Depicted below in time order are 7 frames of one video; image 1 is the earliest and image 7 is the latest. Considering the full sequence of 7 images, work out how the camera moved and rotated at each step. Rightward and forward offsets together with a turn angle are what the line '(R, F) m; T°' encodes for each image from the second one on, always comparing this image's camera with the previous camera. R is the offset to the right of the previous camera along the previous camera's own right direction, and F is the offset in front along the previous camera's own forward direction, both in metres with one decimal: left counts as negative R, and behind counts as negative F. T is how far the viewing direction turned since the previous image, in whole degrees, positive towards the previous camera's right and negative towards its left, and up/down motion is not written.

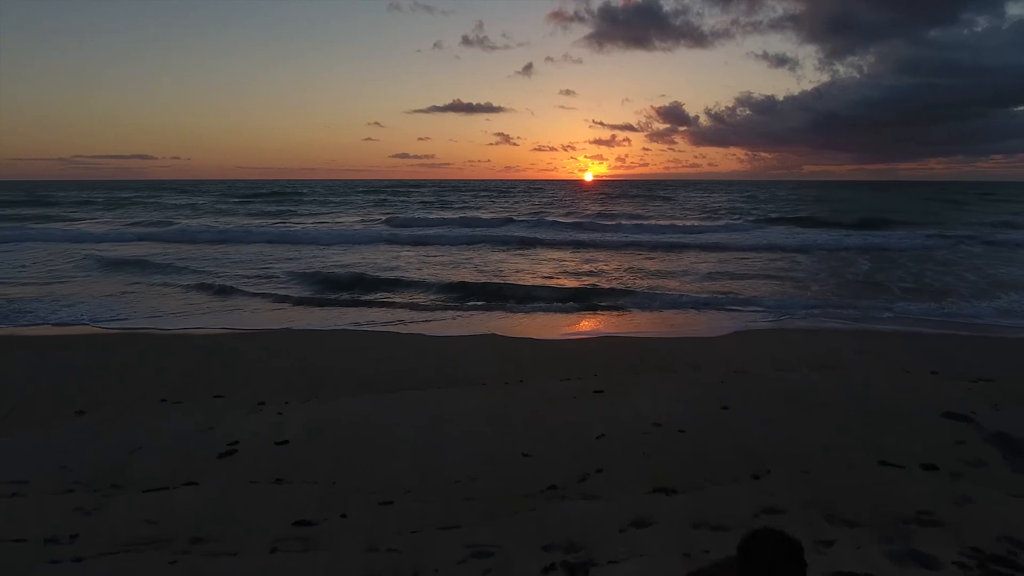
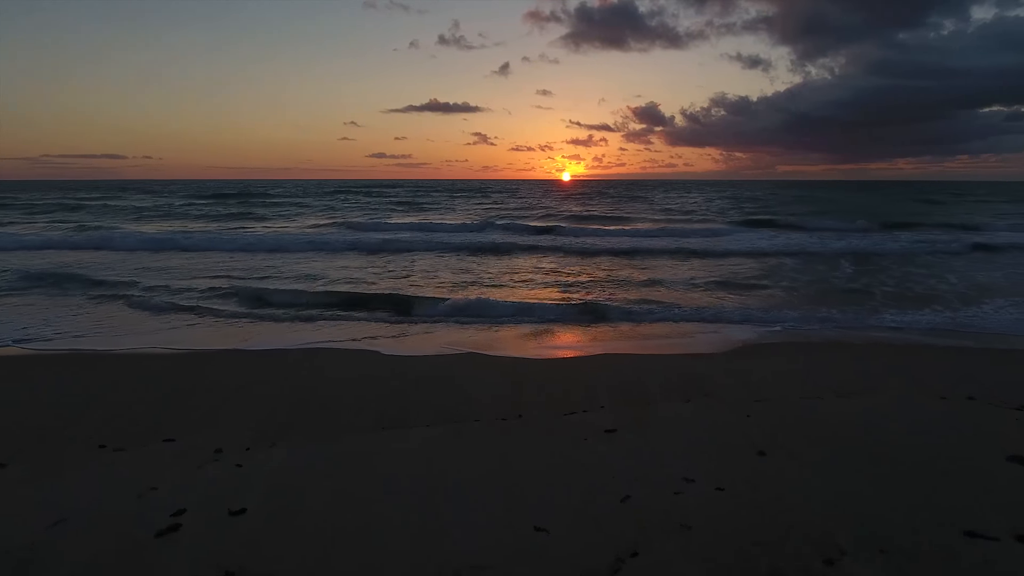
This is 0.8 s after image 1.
(-0.1, +0.3) m; +2°
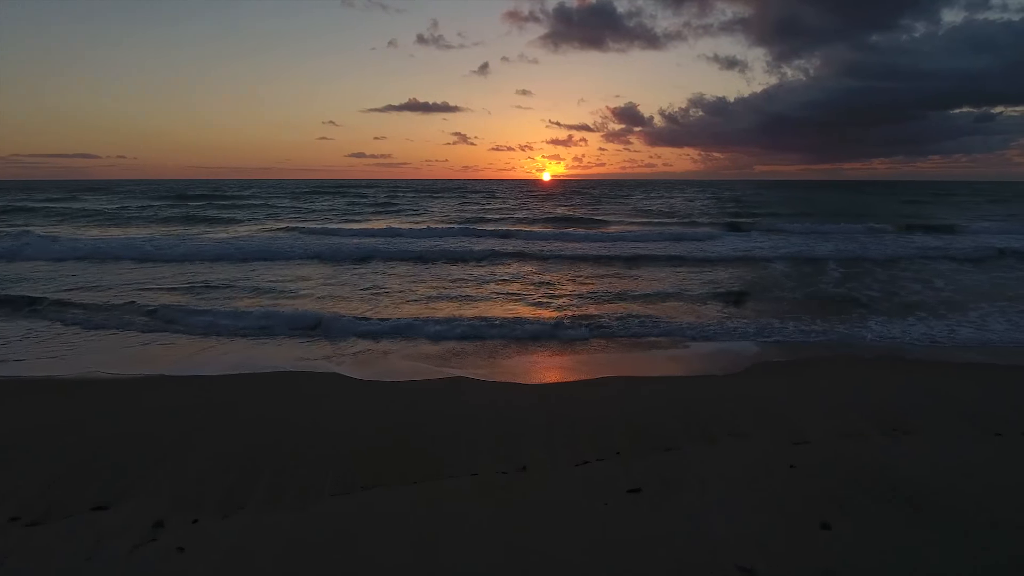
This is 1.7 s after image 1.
(0.0, +0.3) m; +2°
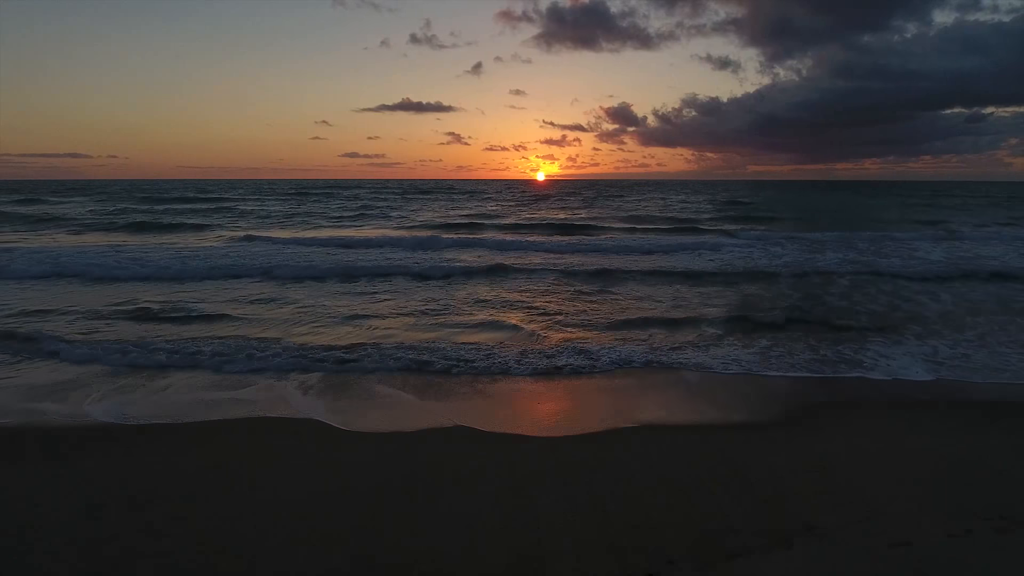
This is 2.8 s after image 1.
(0.0, +0.4) m; +1°
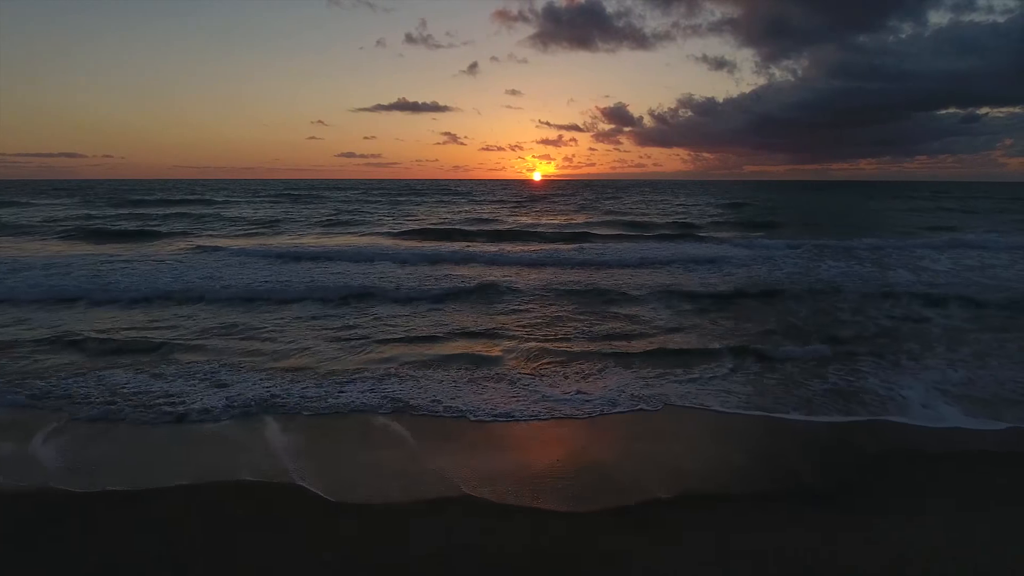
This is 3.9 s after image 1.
(+0.1, +0.4) m; 0°
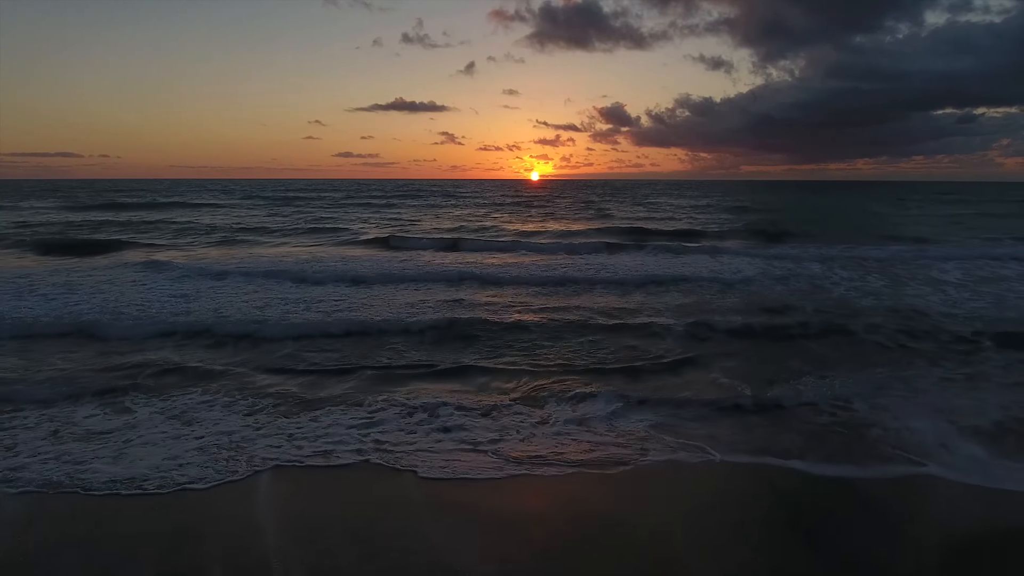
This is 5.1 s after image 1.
(+0.1, +0.5) m; 0°
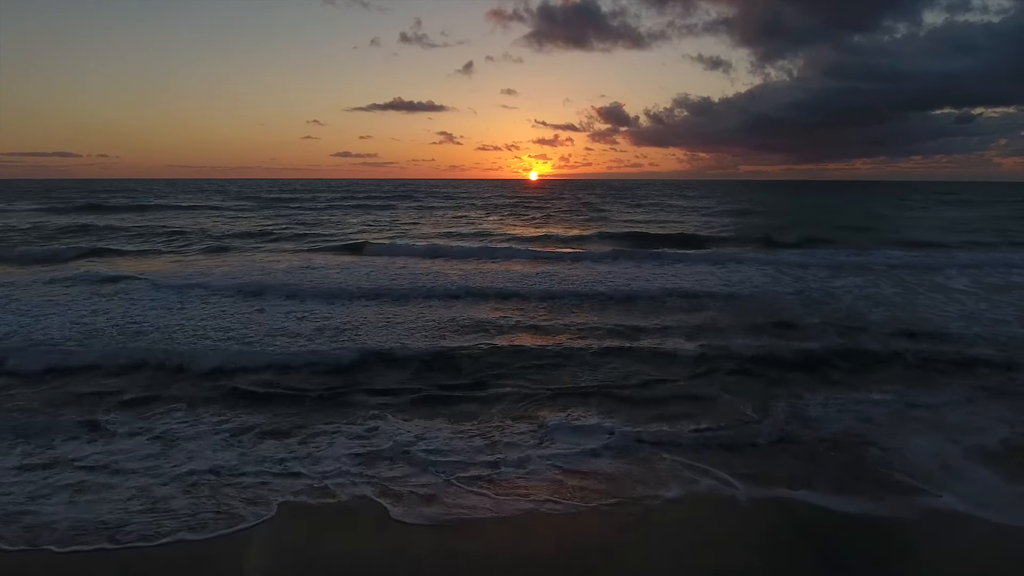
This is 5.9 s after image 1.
(0.0, +0.4) m; 0°
